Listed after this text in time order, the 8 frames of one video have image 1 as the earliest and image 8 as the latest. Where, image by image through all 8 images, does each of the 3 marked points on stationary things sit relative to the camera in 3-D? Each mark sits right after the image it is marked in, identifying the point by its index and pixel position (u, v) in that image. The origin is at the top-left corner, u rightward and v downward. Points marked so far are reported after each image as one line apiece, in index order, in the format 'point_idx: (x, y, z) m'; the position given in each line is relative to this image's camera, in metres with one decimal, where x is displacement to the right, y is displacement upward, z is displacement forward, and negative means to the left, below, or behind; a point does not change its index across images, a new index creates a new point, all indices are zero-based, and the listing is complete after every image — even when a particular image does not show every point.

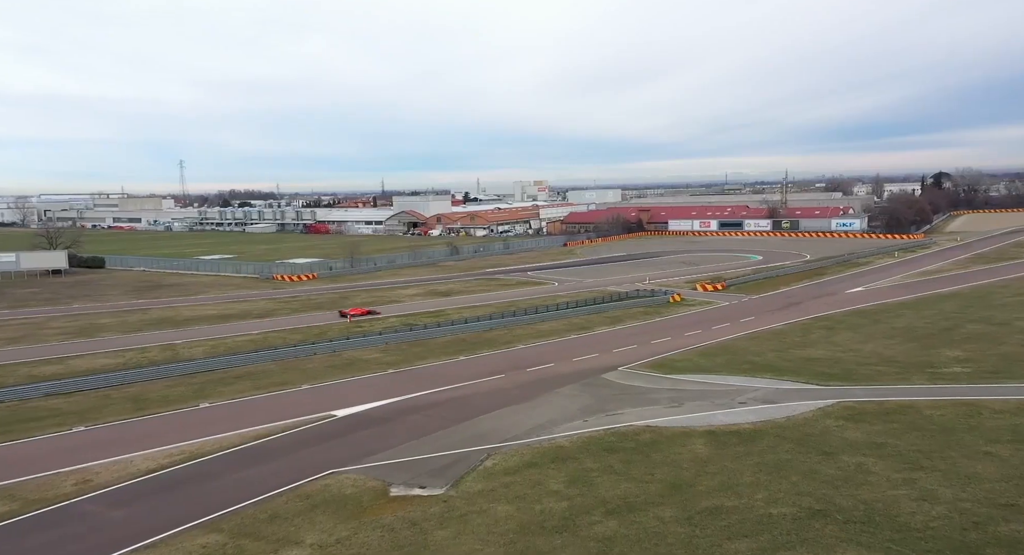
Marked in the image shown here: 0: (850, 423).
0: (+7.8, -3.4, +18.0) m
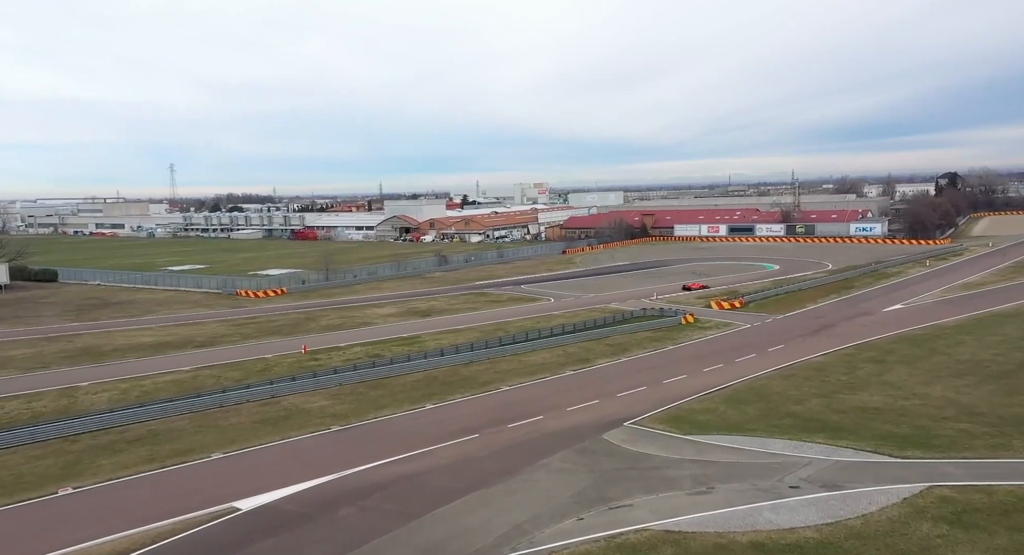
0: (+7.2, -4.1, +12.6) m
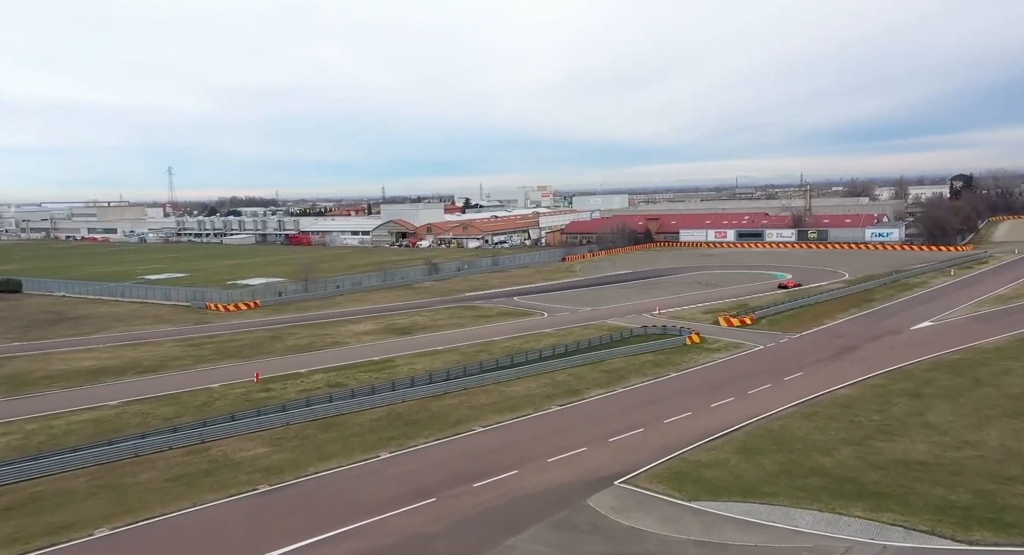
0: (+6.4, -4.6, +9.0) m
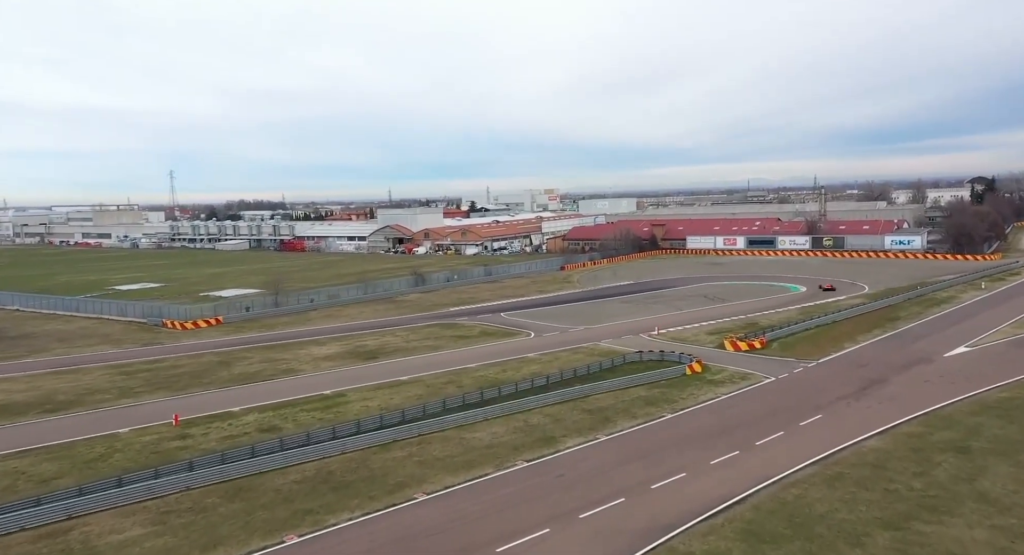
0: (+5.2, -5.3, +4.9) m
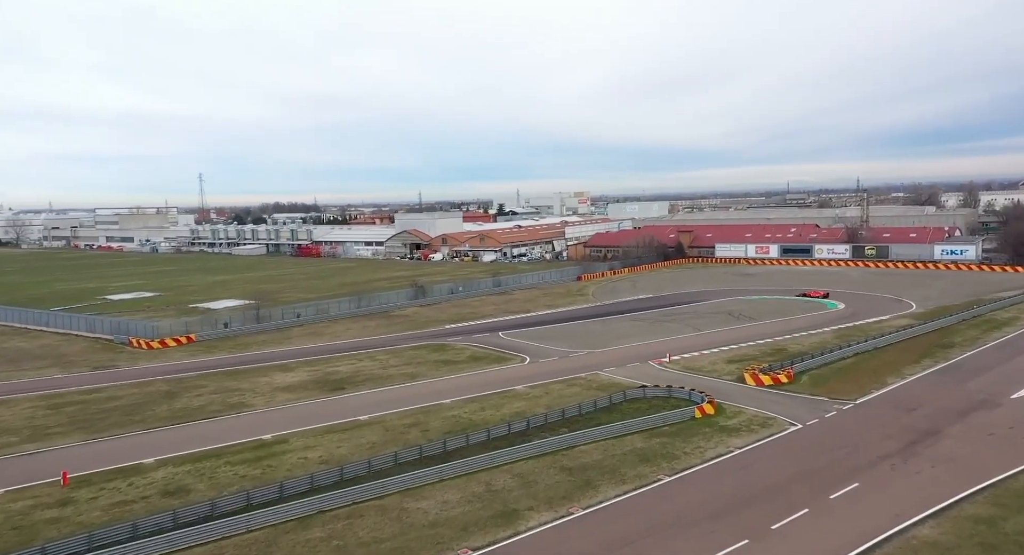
0: (+3.4, -6.0, +0.6) m
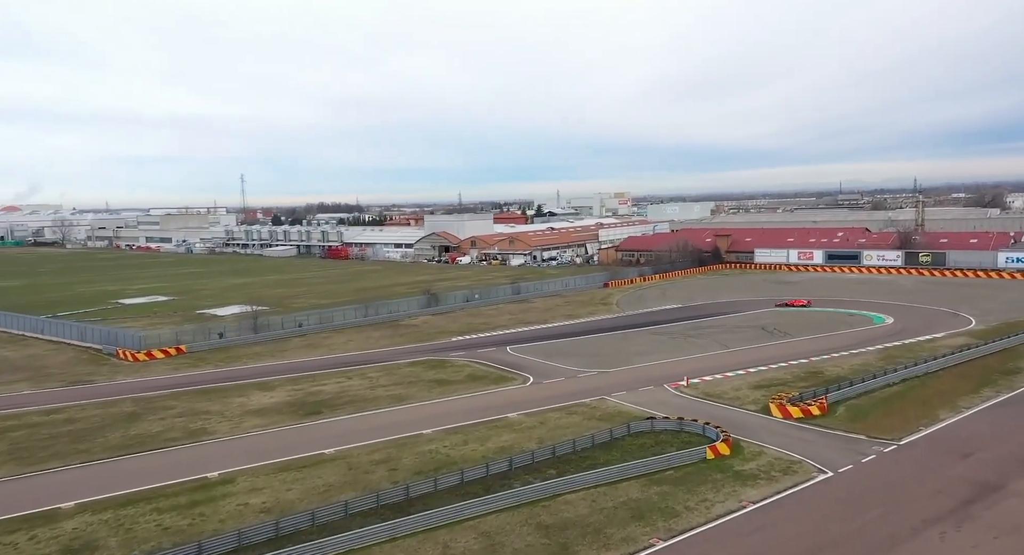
0: (+1.6, -6.4, -2.5) m
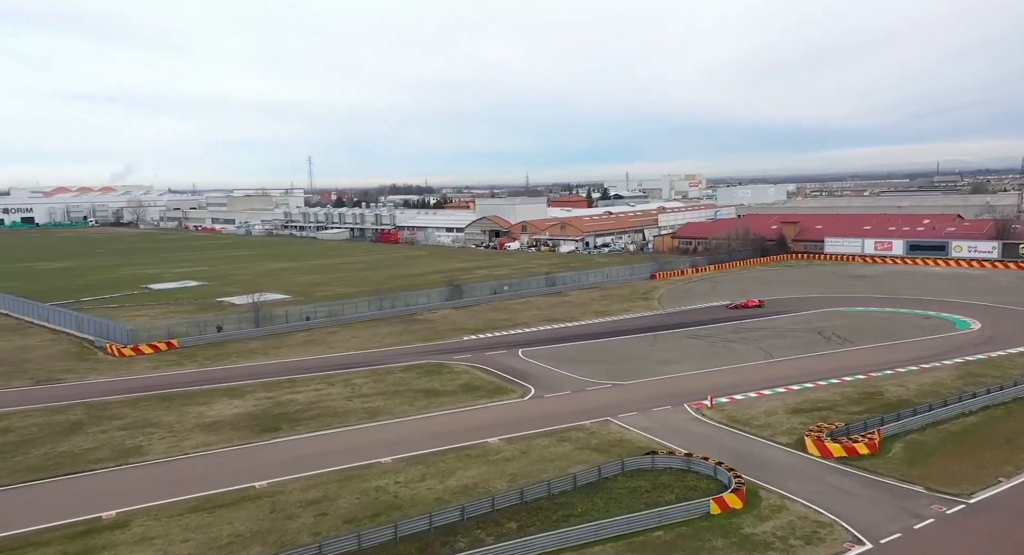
0: (-1.5, -7.1, -6.2) m
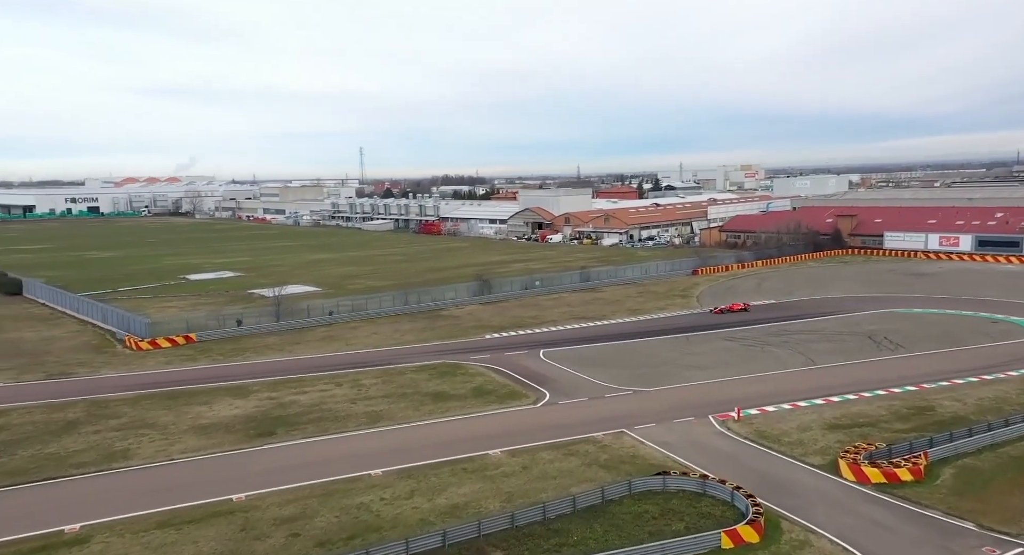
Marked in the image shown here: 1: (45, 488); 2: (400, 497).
0: (-3.3, -7.4, -7.5) m
1: (-10.4, -4.6, +17.4) m
2: (-2.4, -4.6, +16.6) m
